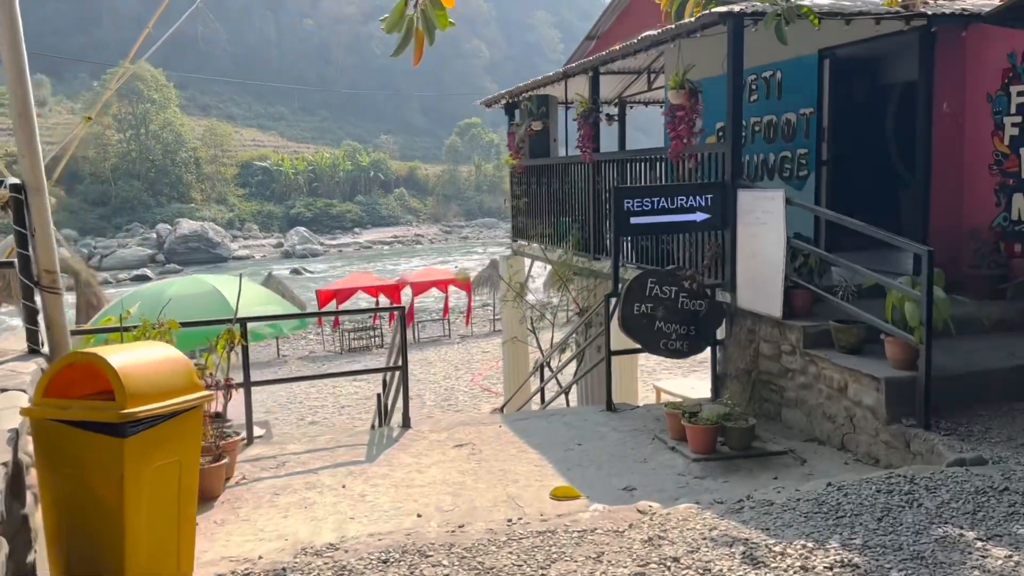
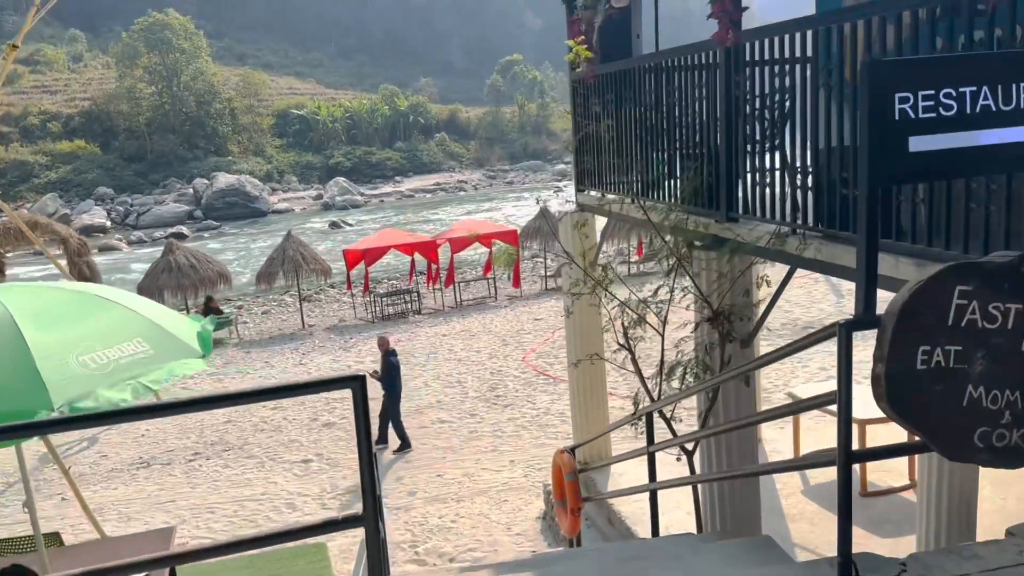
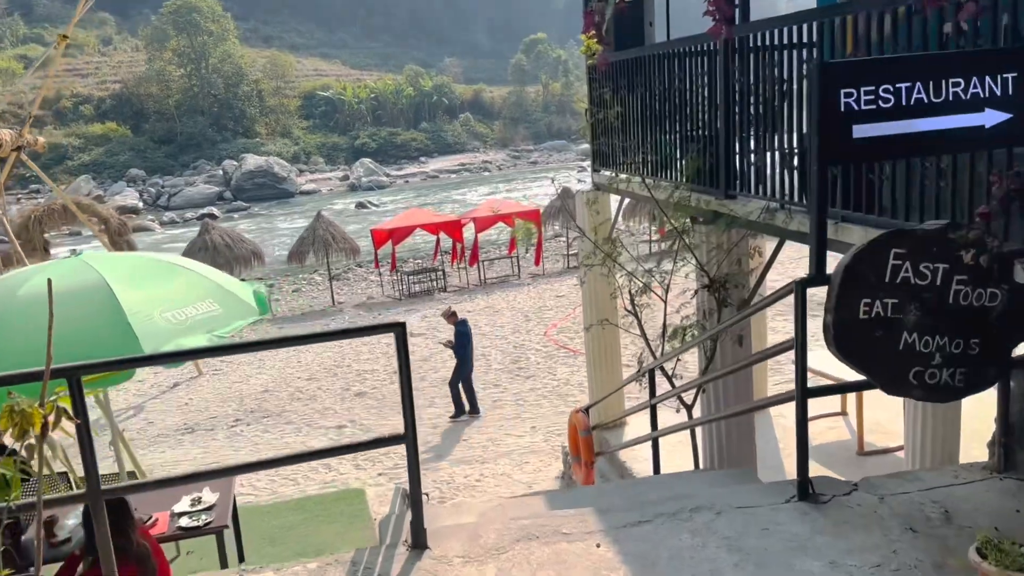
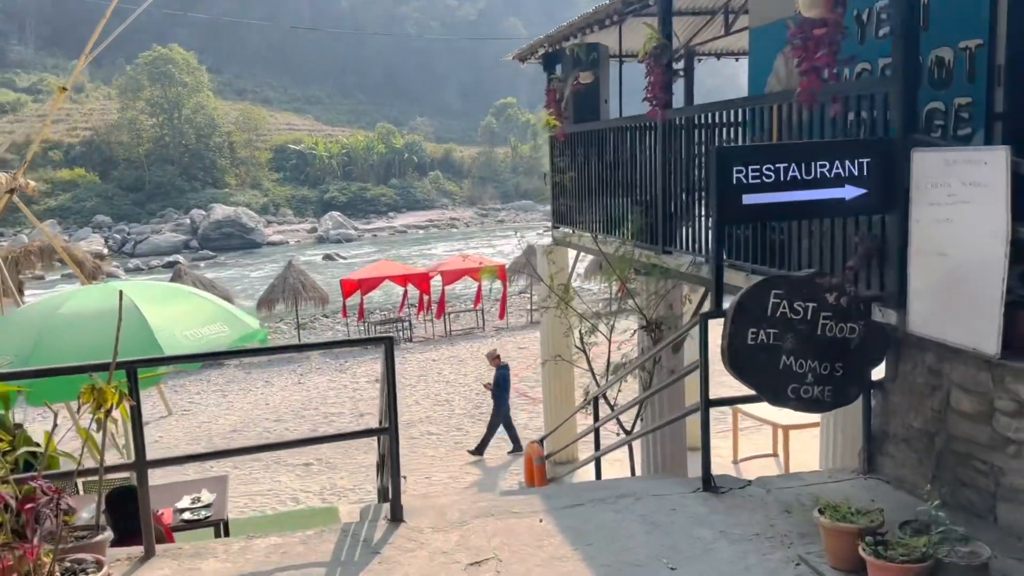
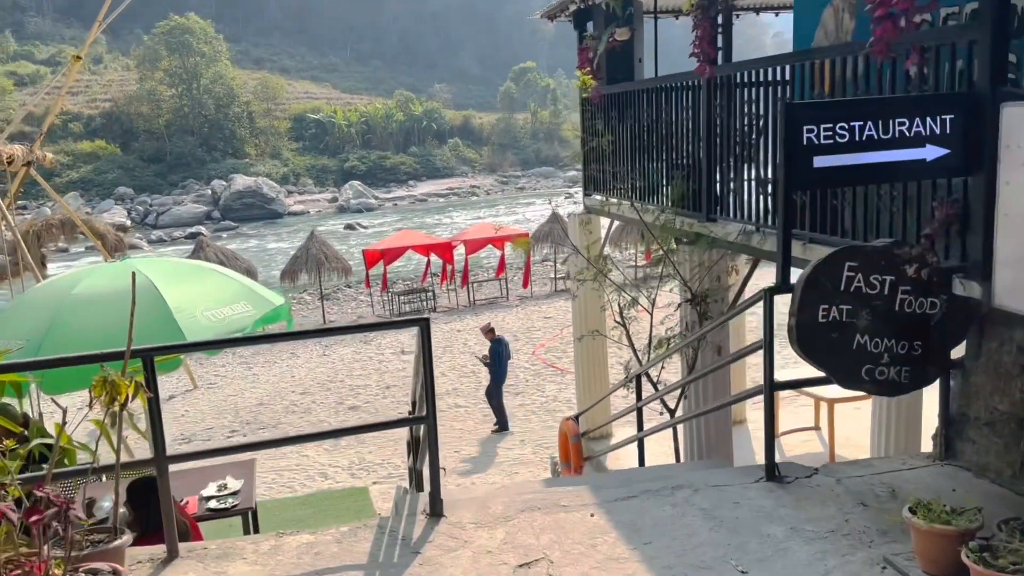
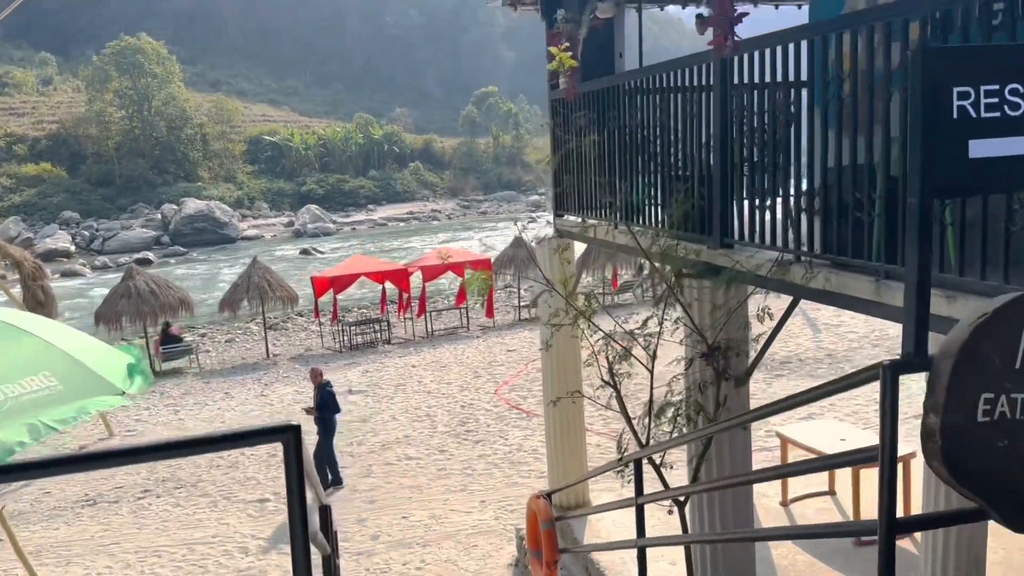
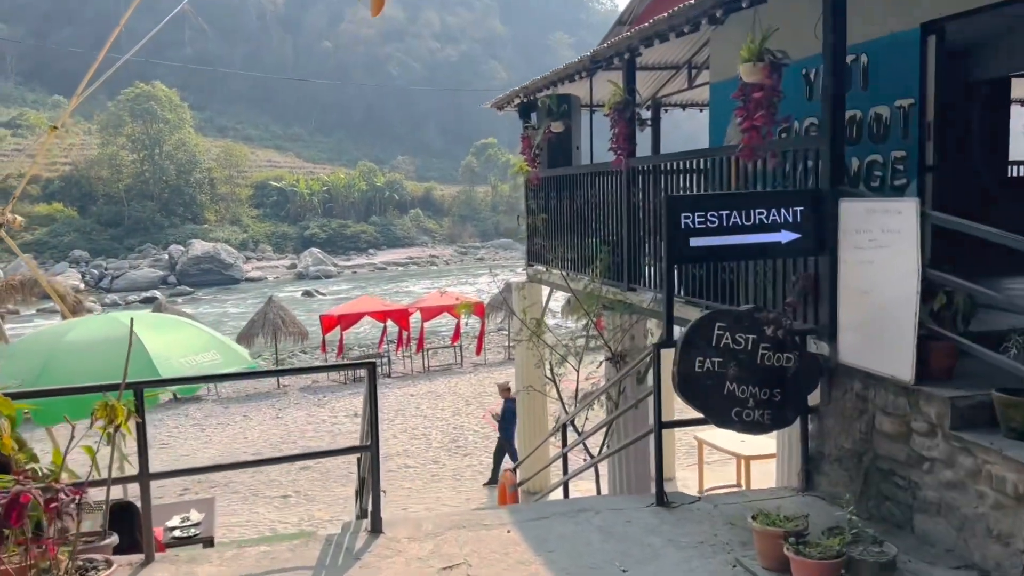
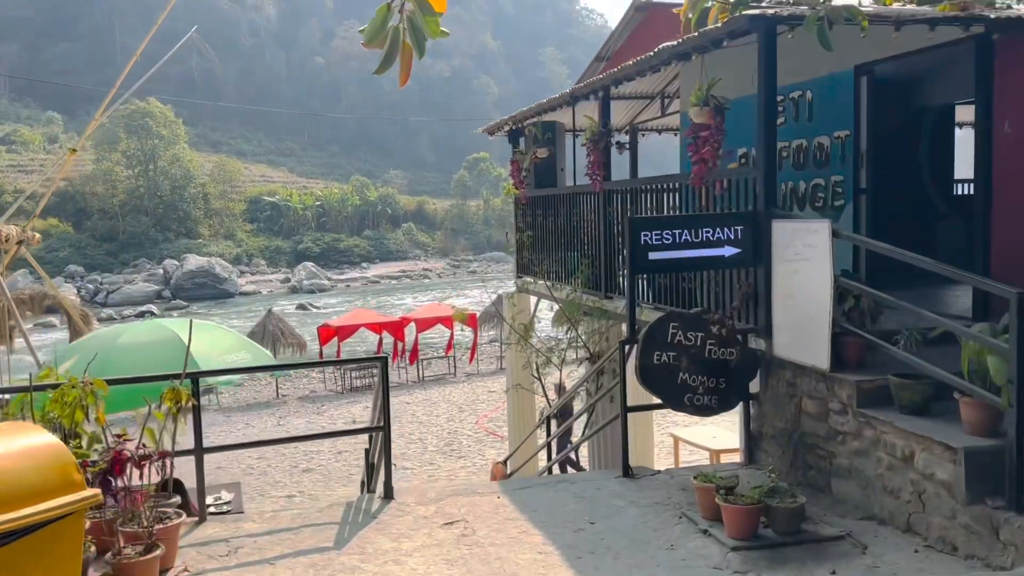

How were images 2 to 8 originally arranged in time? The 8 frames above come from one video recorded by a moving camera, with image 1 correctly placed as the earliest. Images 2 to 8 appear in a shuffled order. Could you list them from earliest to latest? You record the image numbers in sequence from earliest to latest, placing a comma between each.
8, 7, 4, 5, 3, 2, 6
